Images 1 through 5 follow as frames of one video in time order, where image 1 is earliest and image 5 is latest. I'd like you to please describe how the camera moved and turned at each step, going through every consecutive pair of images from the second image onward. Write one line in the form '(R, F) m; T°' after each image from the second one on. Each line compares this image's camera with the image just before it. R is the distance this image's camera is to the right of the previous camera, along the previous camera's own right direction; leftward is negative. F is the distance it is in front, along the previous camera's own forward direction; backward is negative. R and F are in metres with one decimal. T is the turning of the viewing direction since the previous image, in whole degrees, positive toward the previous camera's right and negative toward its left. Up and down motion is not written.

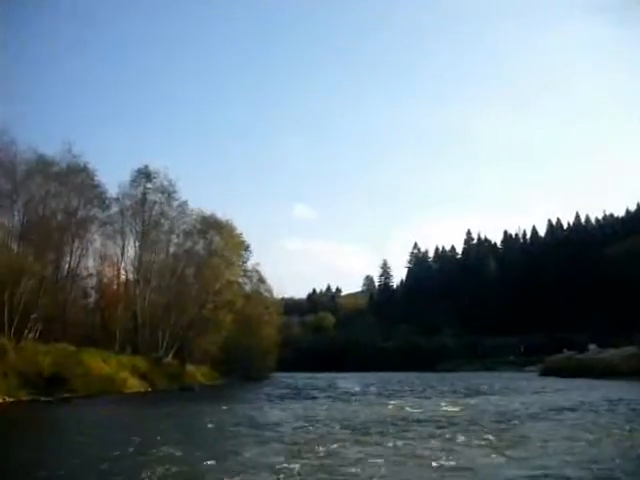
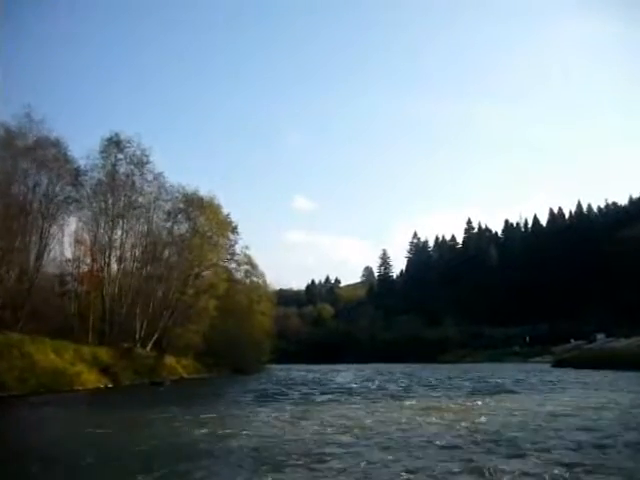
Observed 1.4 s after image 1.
(+0.2, +2.8) m; 0°
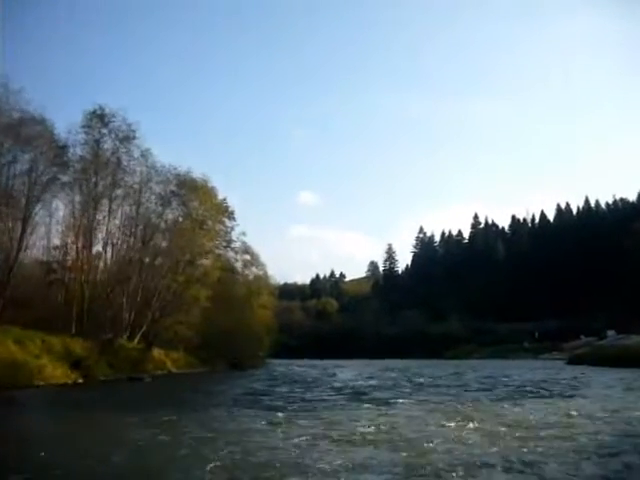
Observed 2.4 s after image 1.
(+0.1, +1.9) m; 0°
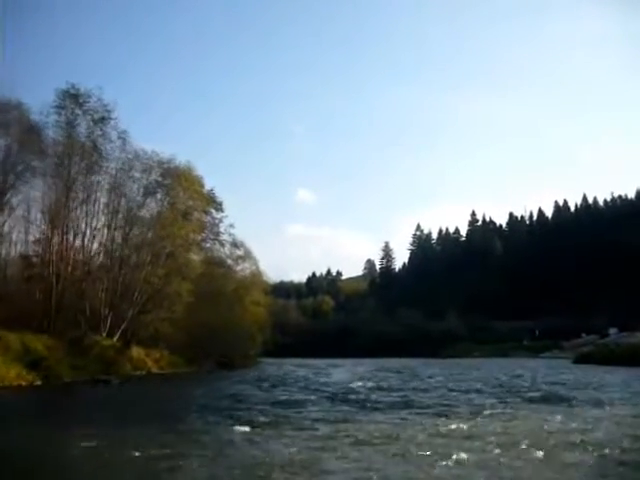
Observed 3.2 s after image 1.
(+0.1, +1.6) m; 0°
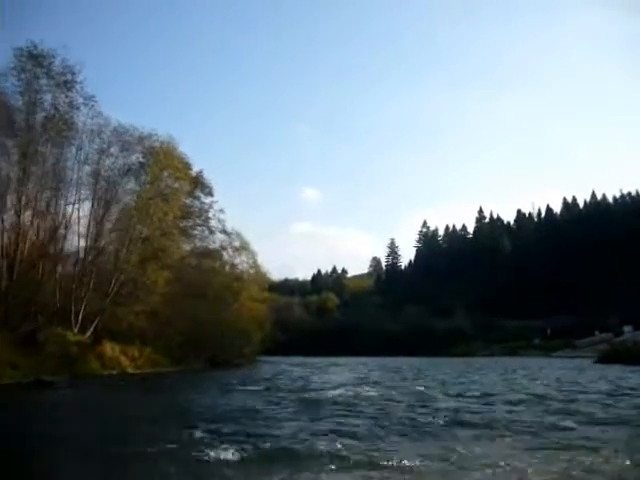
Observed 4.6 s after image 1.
(+0.2, +2.5) m; 0°
